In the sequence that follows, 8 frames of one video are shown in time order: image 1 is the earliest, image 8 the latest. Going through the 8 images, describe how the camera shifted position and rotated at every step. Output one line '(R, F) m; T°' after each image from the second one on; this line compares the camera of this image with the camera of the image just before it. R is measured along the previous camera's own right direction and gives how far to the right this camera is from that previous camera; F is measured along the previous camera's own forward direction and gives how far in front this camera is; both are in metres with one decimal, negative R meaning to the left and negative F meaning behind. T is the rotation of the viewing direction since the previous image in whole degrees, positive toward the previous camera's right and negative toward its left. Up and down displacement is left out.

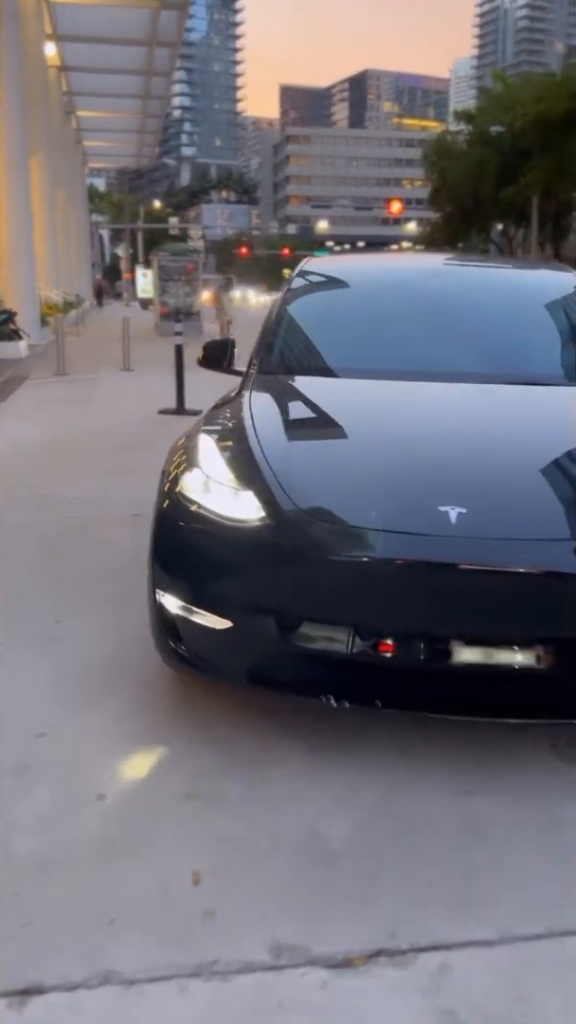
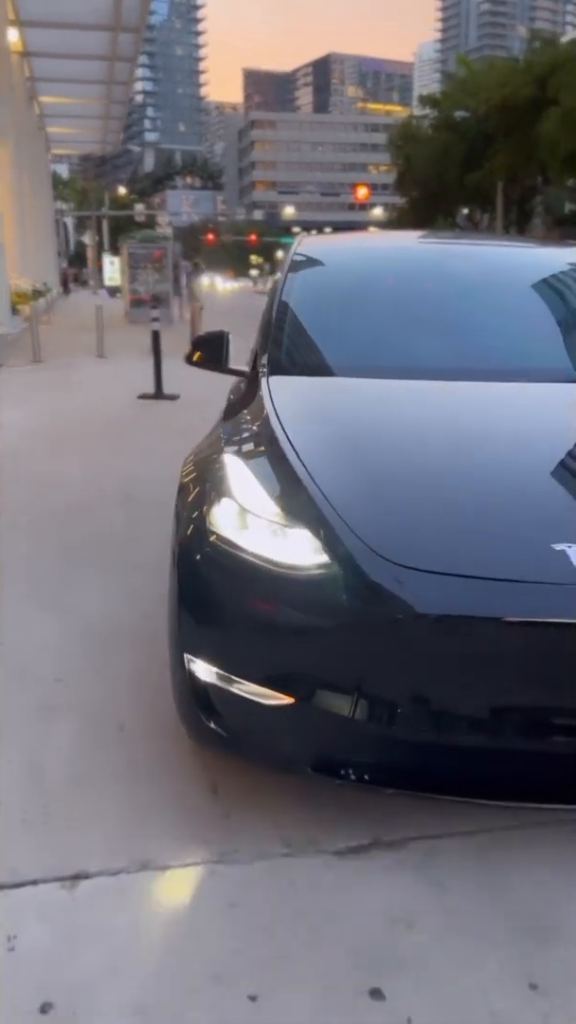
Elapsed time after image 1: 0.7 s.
(-0.1, -0.4) m; +2°
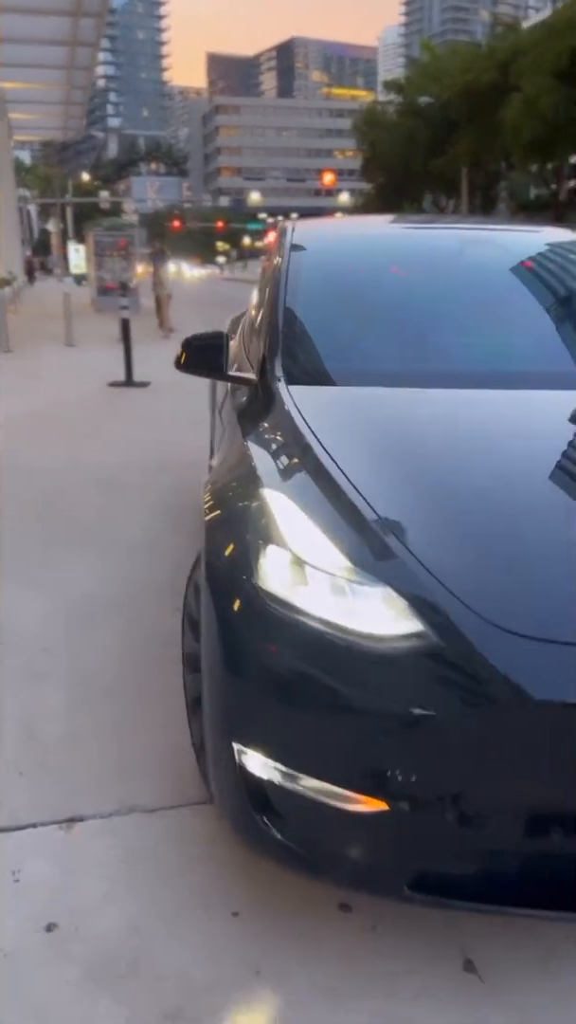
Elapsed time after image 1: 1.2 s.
(0.0, -0.2) m; +2°
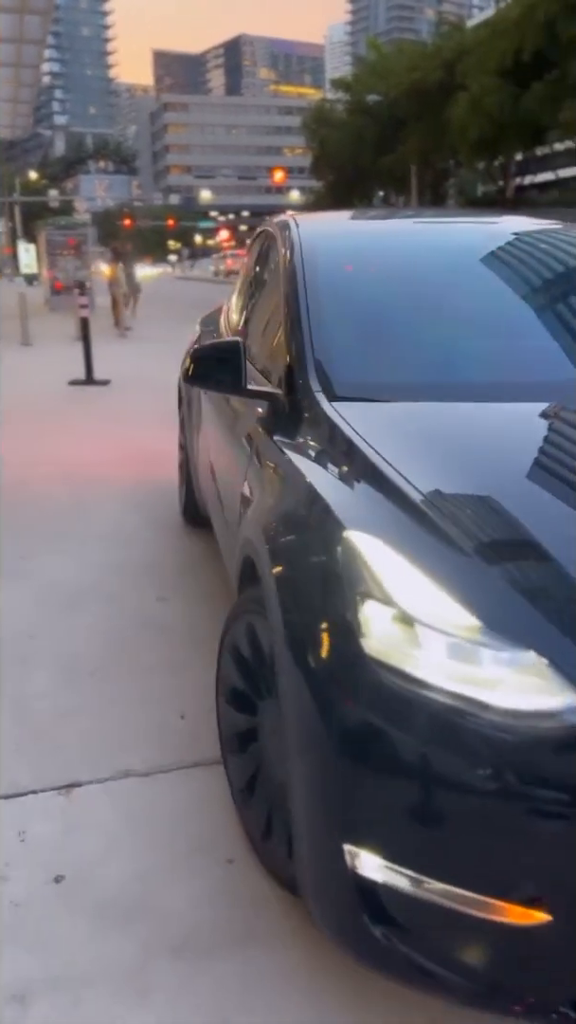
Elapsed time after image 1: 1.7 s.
(-0.1, -0.2) m; +3°
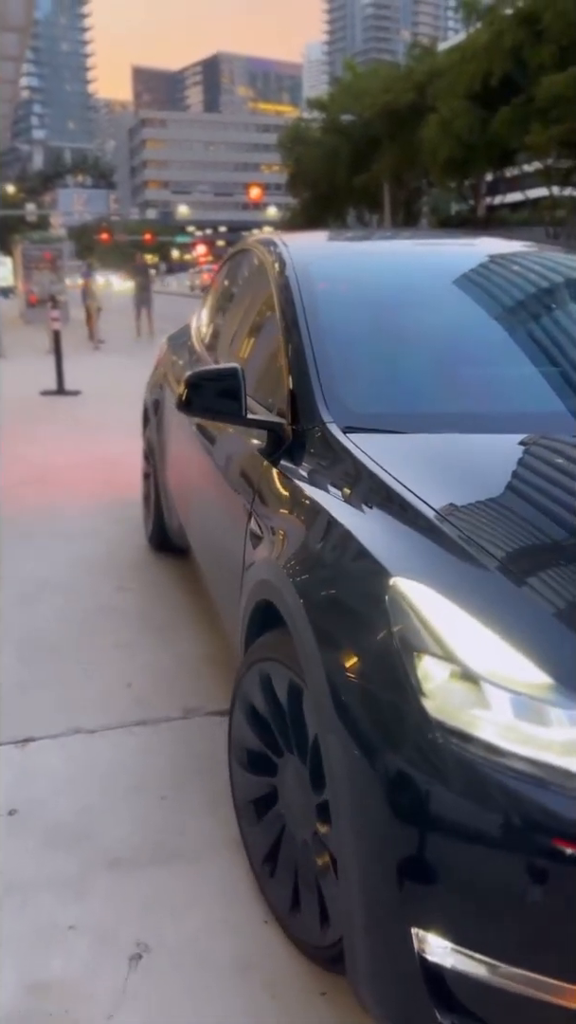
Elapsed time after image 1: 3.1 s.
(+0.2, -0.4) m; +1°
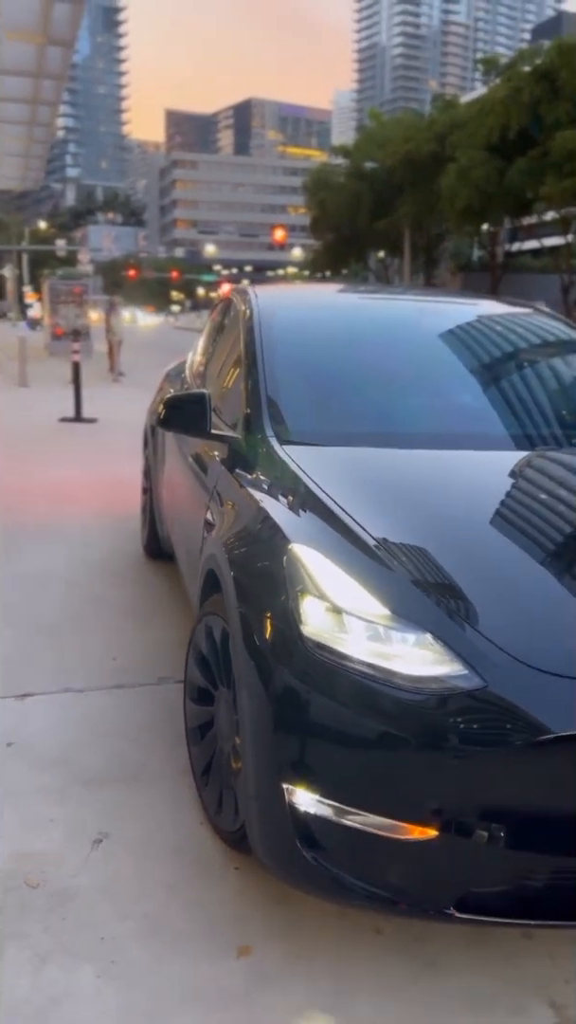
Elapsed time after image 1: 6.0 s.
(+0.3, -0.7) m; -1°
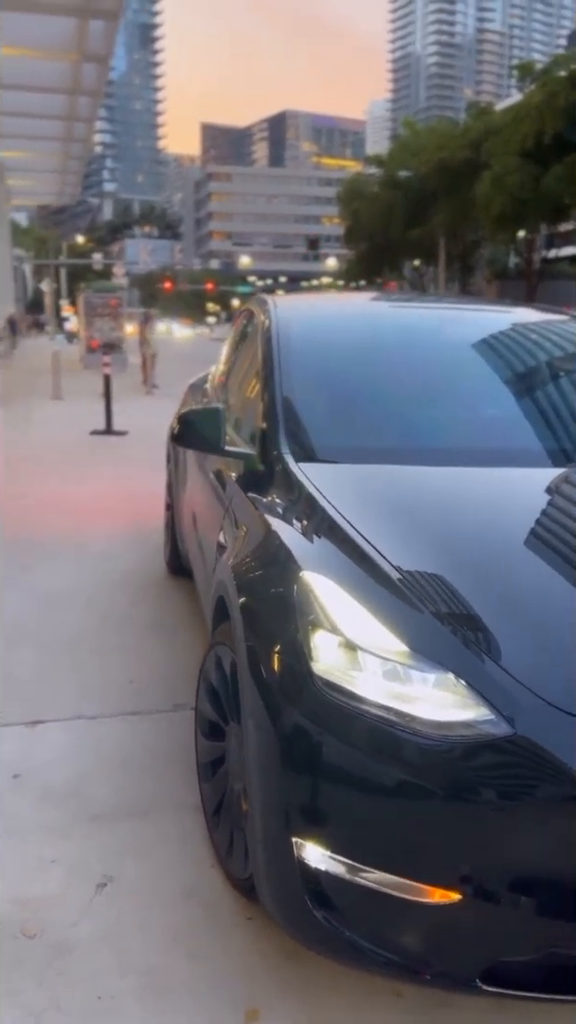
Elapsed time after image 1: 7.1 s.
(+0.1, +0.2) m; -2°
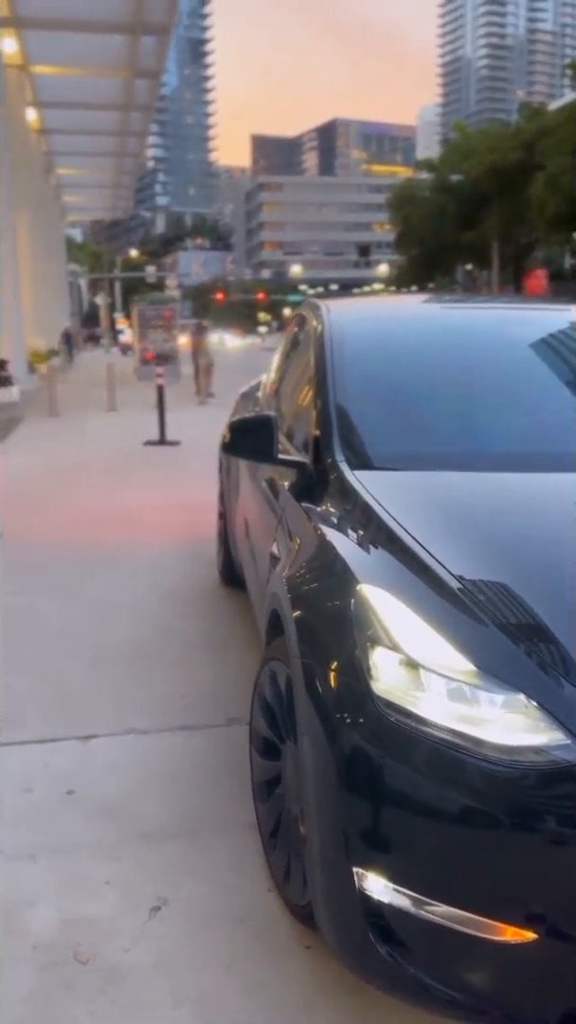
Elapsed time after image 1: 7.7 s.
(0.0, +0.1) m; -4°
